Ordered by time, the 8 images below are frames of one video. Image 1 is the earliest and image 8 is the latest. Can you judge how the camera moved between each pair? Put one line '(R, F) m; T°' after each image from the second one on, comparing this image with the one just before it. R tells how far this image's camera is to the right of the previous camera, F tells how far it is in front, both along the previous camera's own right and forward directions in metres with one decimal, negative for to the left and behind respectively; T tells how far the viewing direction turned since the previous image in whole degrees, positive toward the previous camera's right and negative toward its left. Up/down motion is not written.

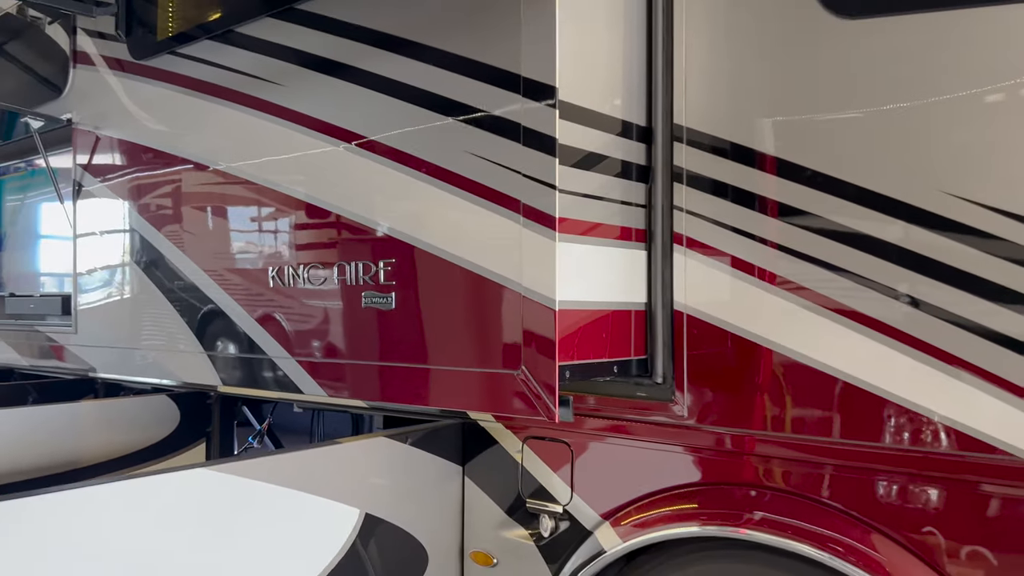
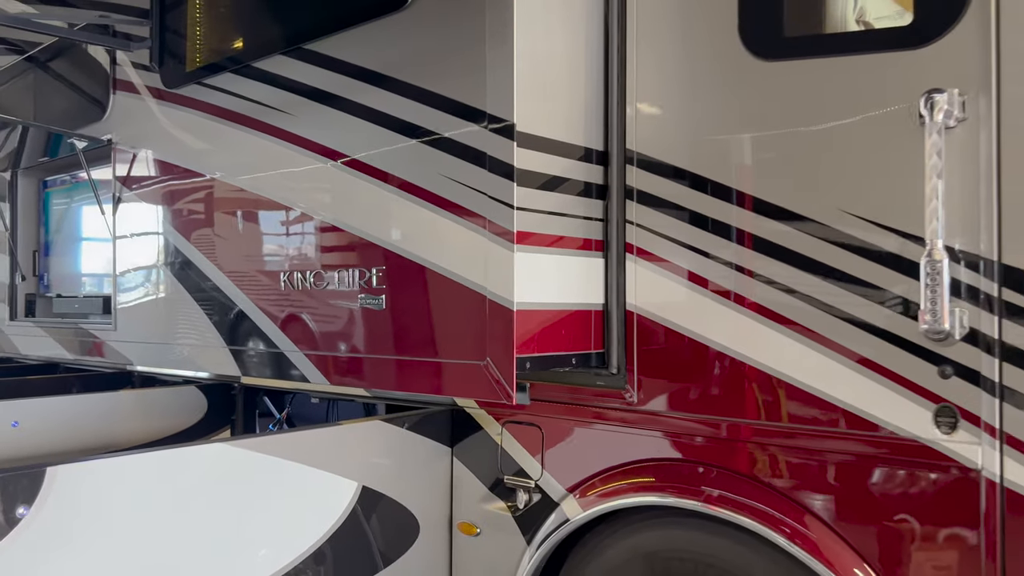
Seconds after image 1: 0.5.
(+0.1, -0.3) m; -2°
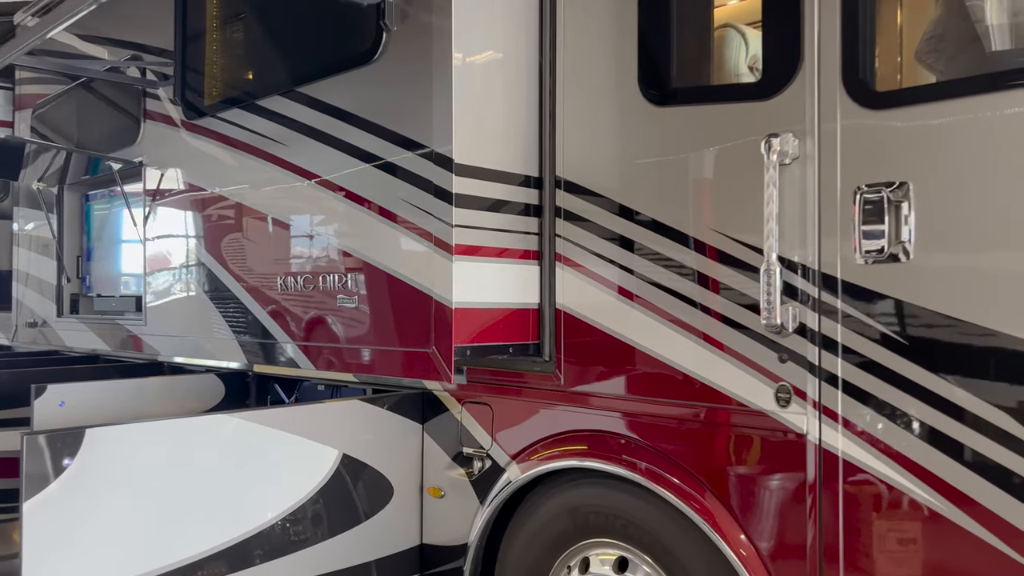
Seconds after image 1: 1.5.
(+0.2, -0.4) m; -2°
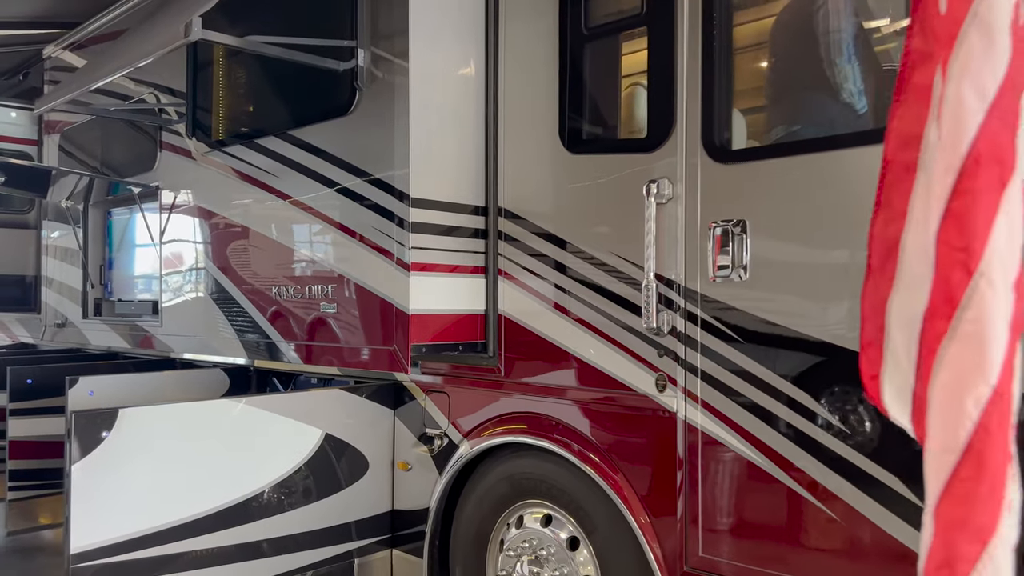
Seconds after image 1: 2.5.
(+0.2, -0.5) m; 0°
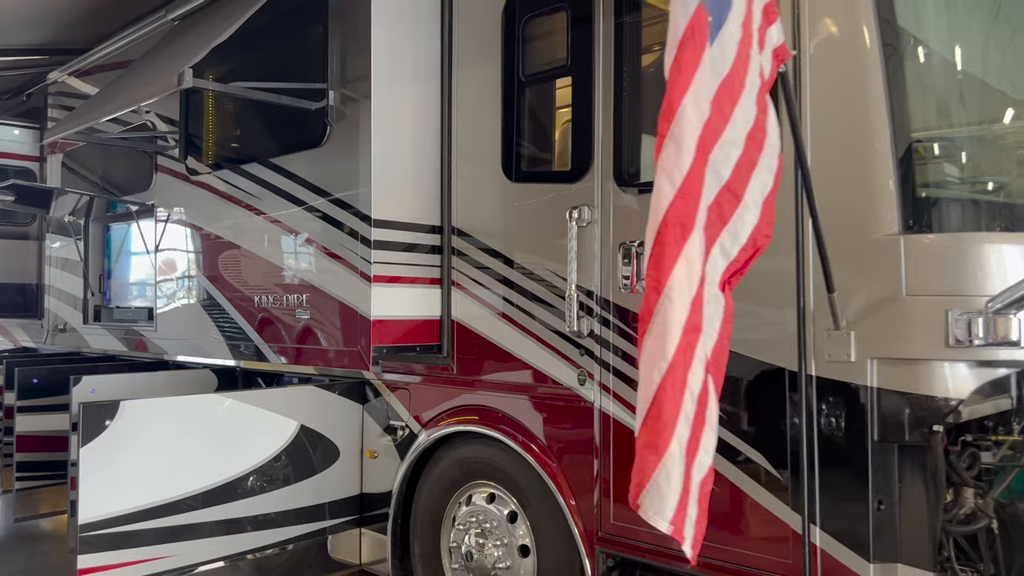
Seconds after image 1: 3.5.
(+0.2, -0.4) m; 0°
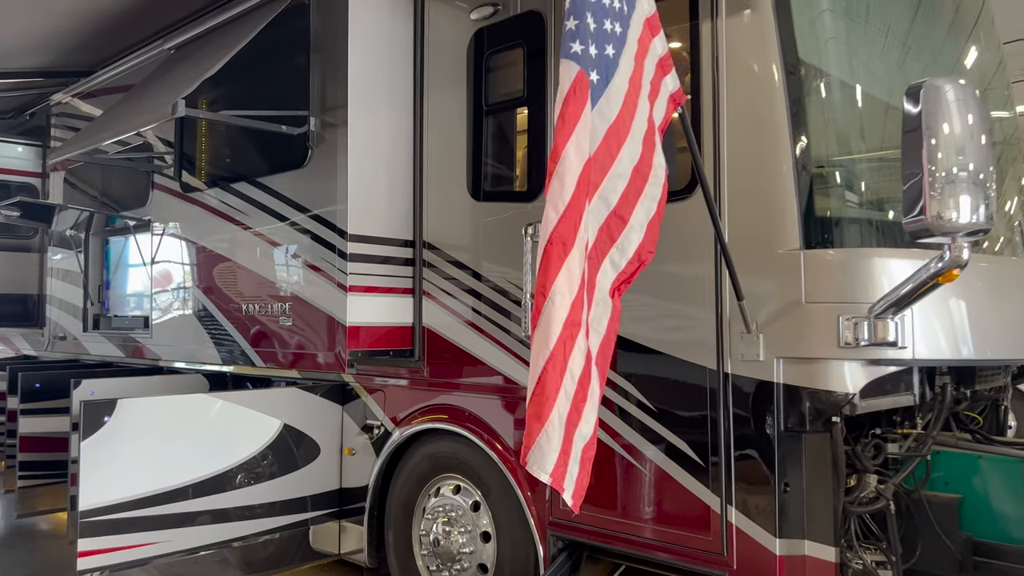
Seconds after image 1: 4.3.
(+0.1, -0.3) m; 0°
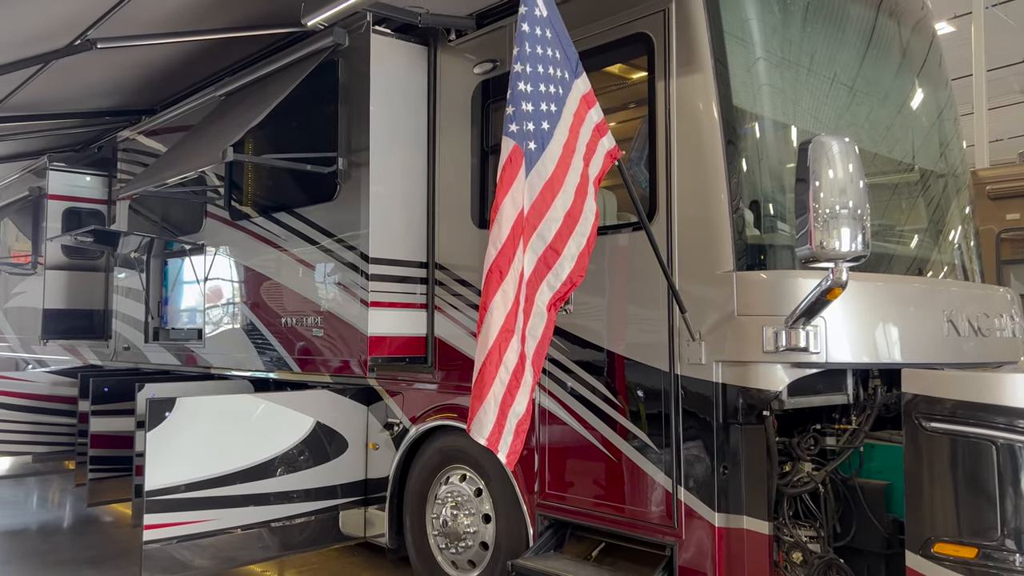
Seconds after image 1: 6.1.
(+0.2, -0.5) m; -3°
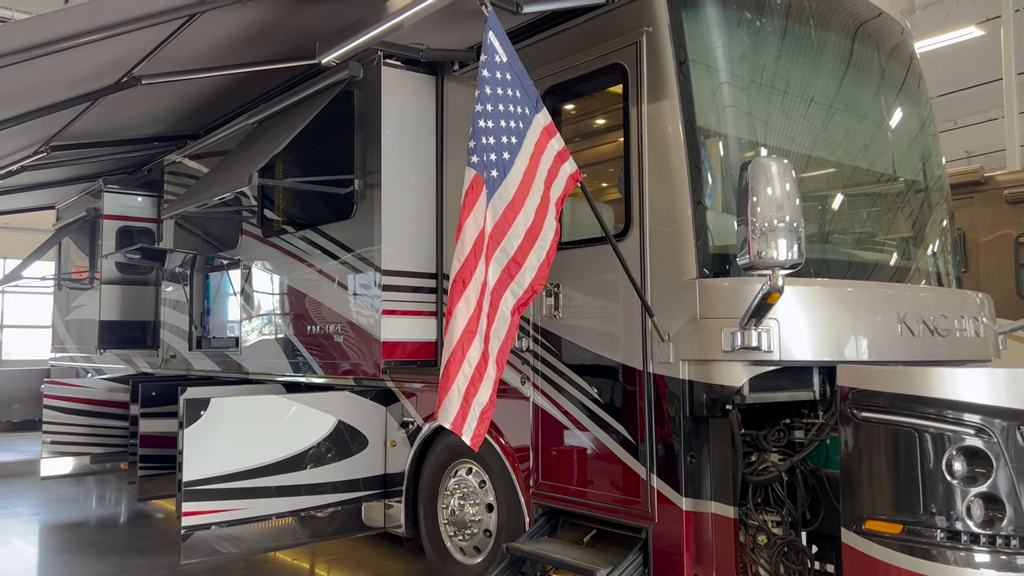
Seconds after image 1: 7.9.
(+0.2, -0.3) m; -3°
